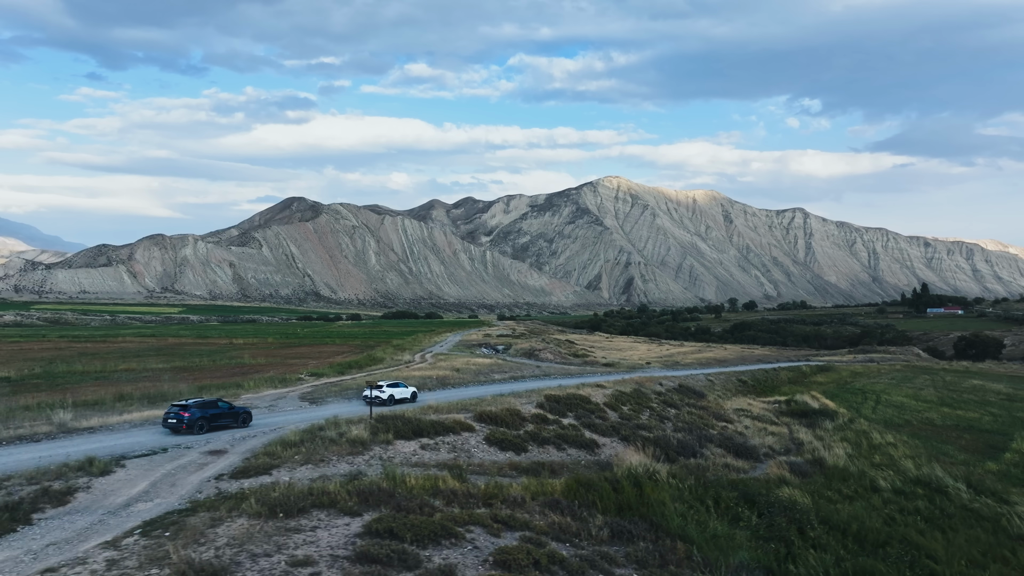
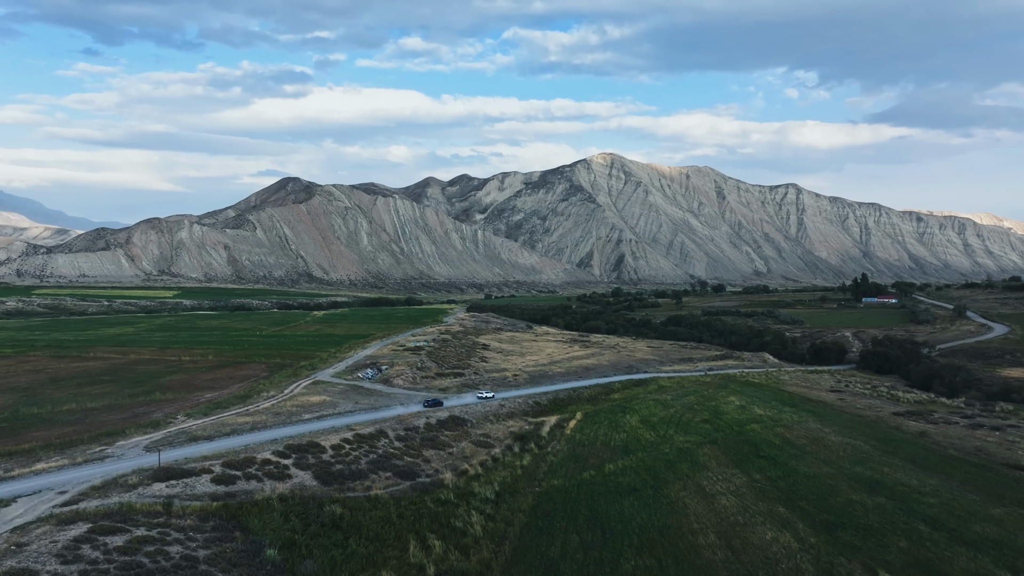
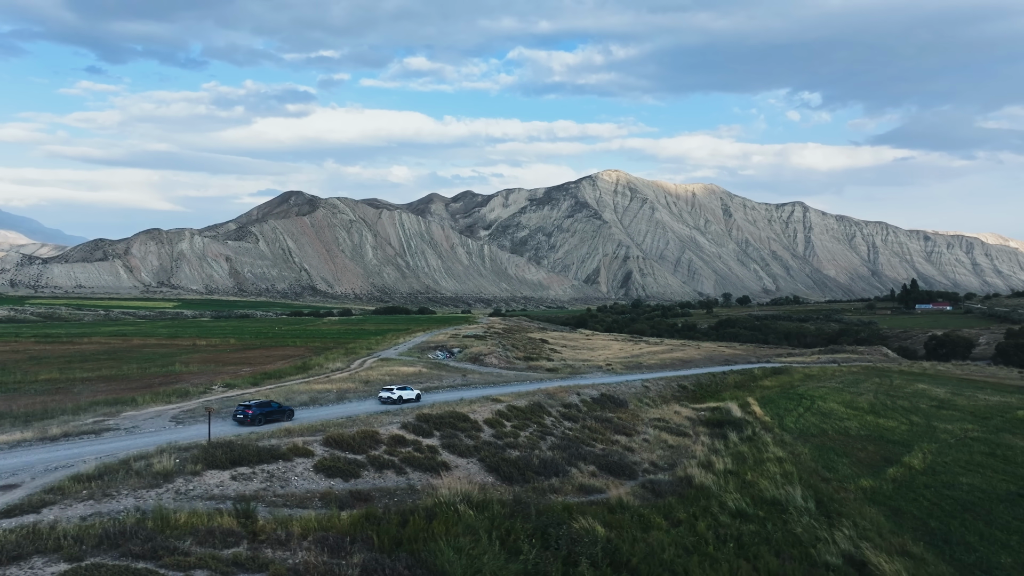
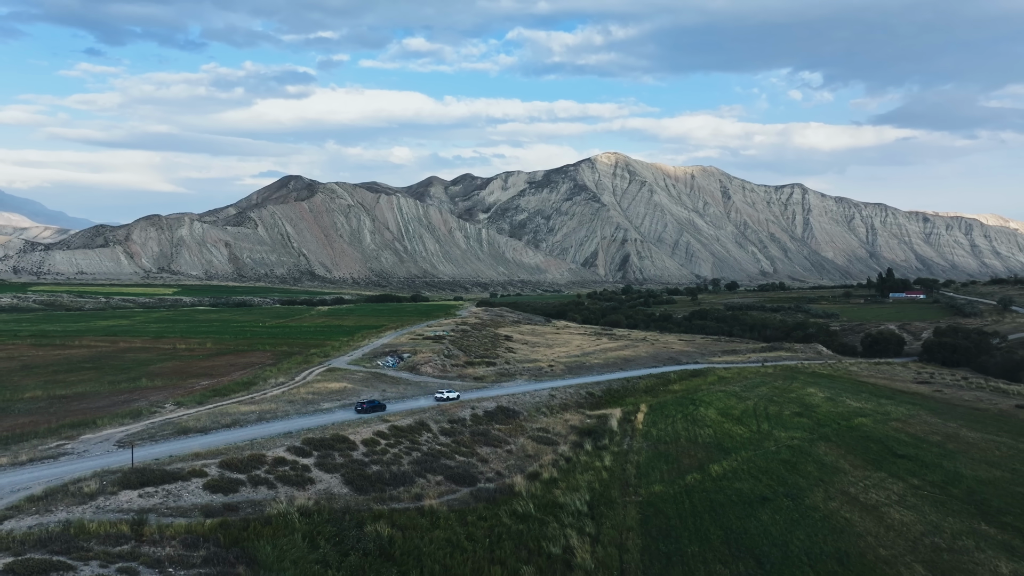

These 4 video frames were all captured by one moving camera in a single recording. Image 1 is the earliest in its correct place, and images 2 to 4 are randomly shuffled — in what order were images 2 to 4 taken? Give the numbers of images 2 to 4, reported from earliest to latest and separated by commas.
3, 4, 2
